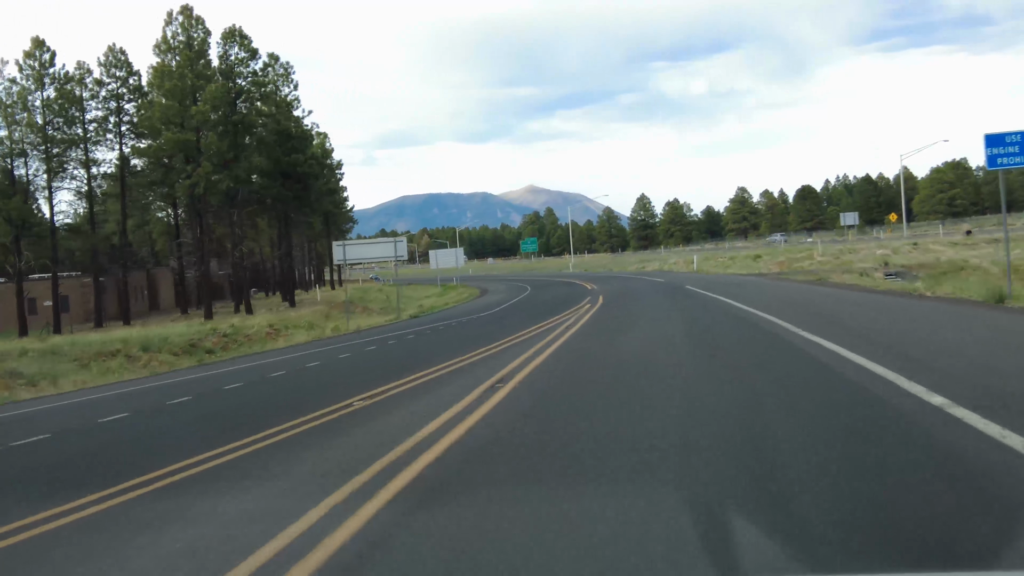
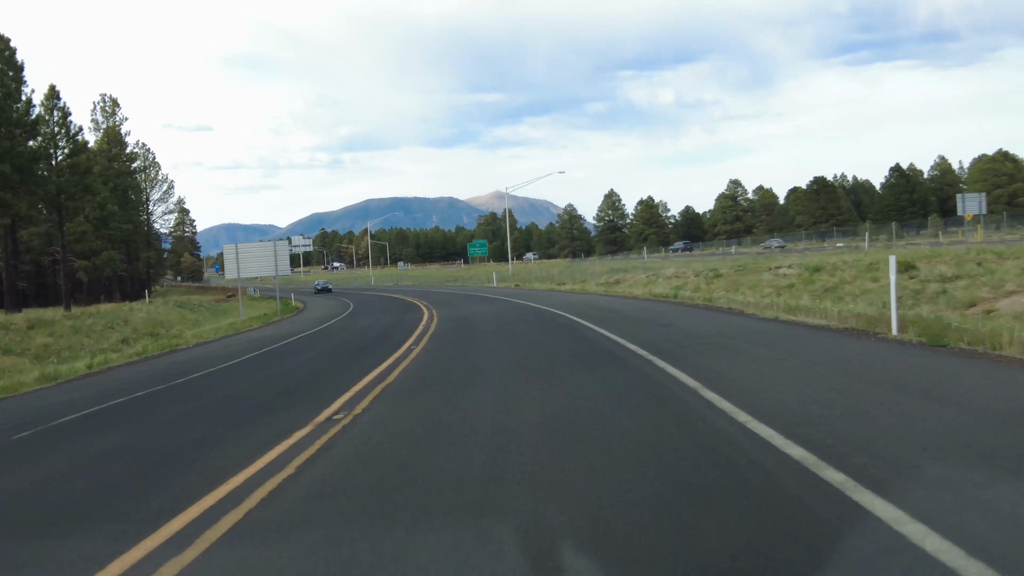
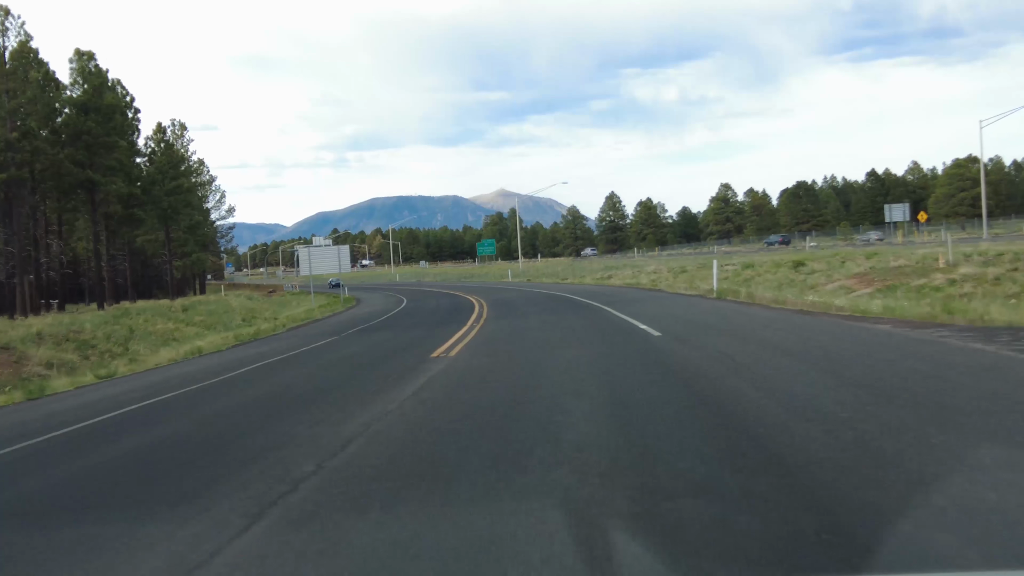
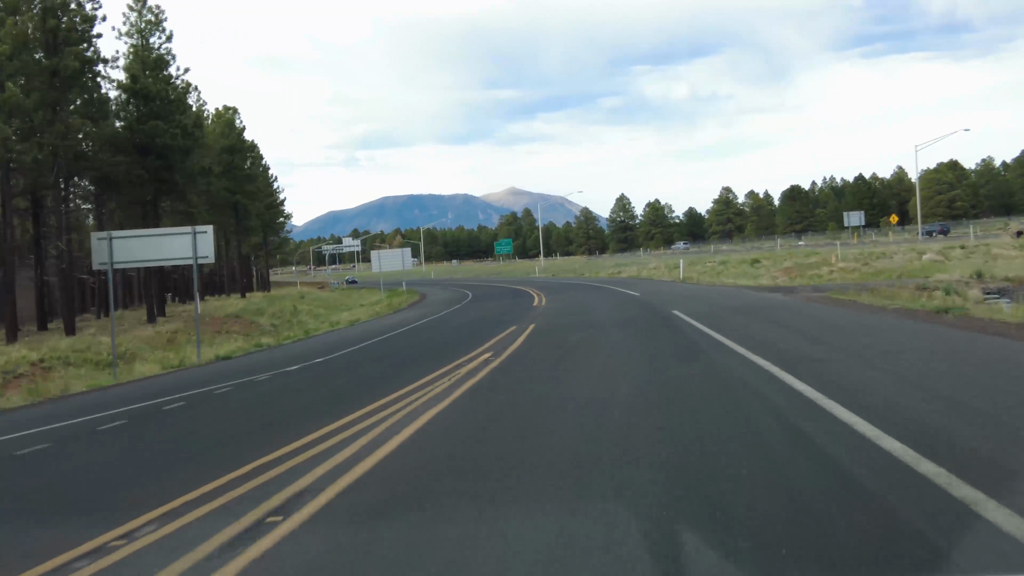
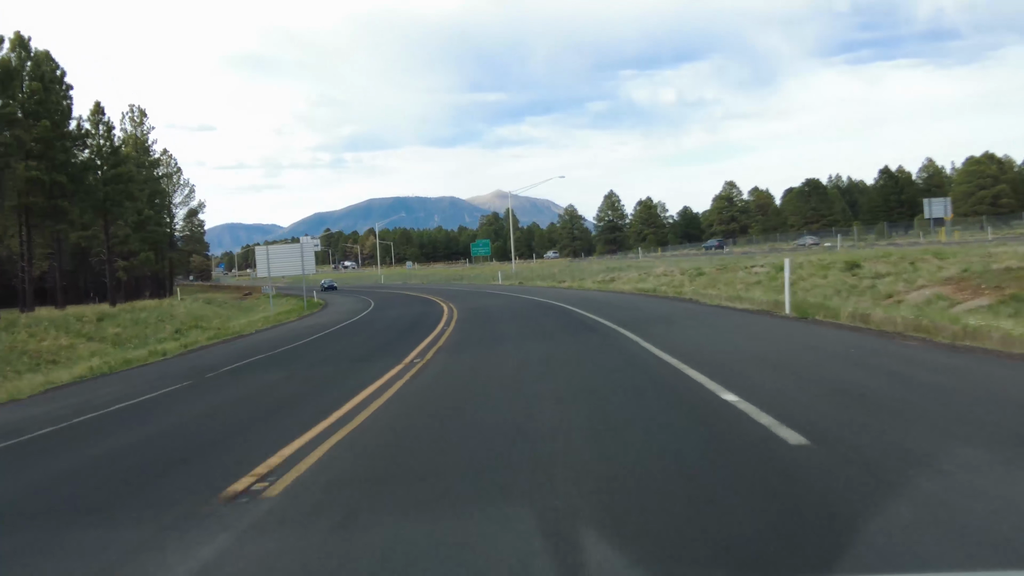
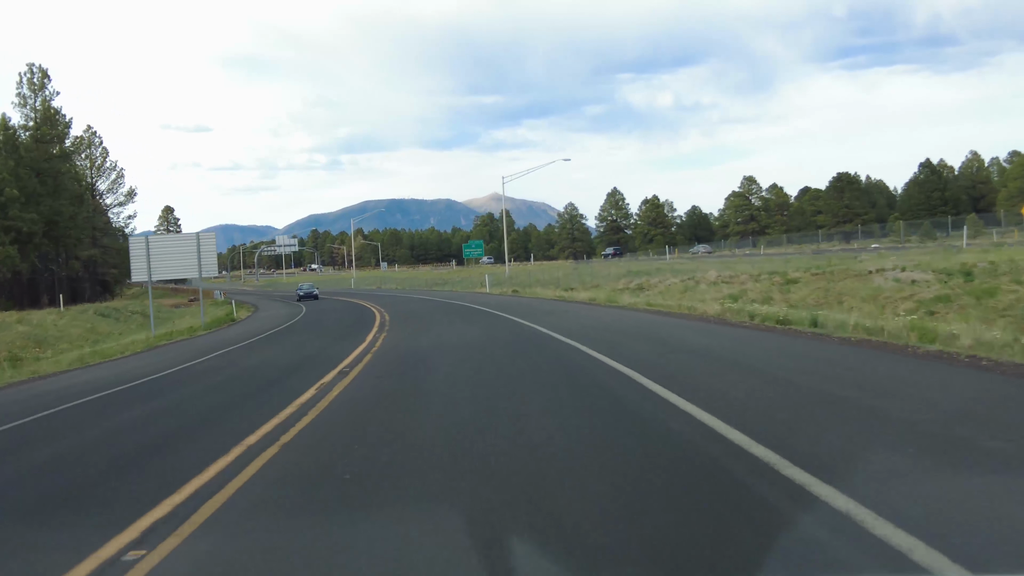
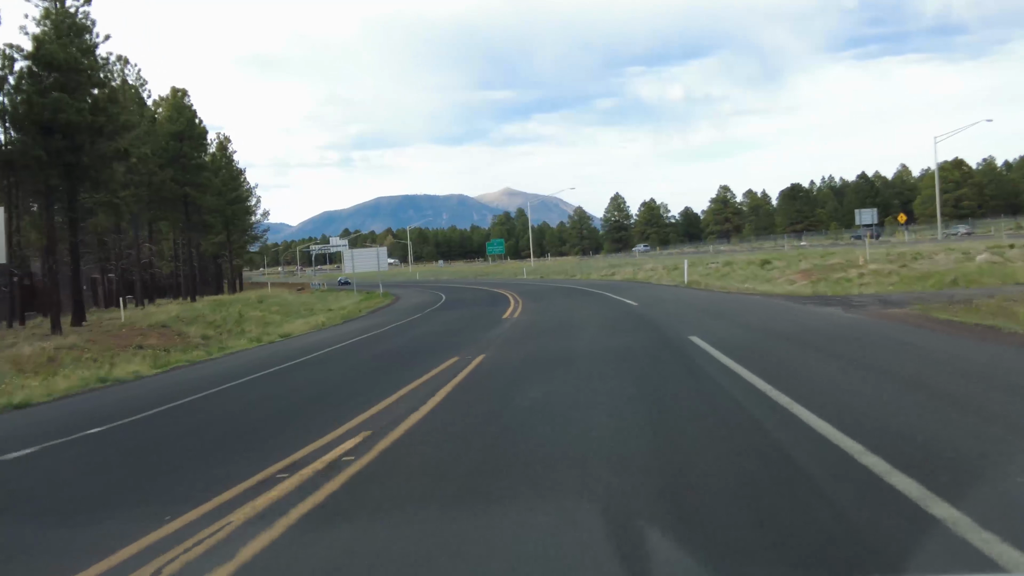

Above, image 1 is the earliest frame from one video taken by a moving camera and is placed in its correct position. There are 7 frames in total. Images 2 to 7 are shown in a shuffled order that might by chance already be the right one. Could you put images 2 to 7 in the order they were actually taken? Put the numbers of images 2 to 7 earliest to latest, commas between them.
4, 7, 3, 5, 2, 6
